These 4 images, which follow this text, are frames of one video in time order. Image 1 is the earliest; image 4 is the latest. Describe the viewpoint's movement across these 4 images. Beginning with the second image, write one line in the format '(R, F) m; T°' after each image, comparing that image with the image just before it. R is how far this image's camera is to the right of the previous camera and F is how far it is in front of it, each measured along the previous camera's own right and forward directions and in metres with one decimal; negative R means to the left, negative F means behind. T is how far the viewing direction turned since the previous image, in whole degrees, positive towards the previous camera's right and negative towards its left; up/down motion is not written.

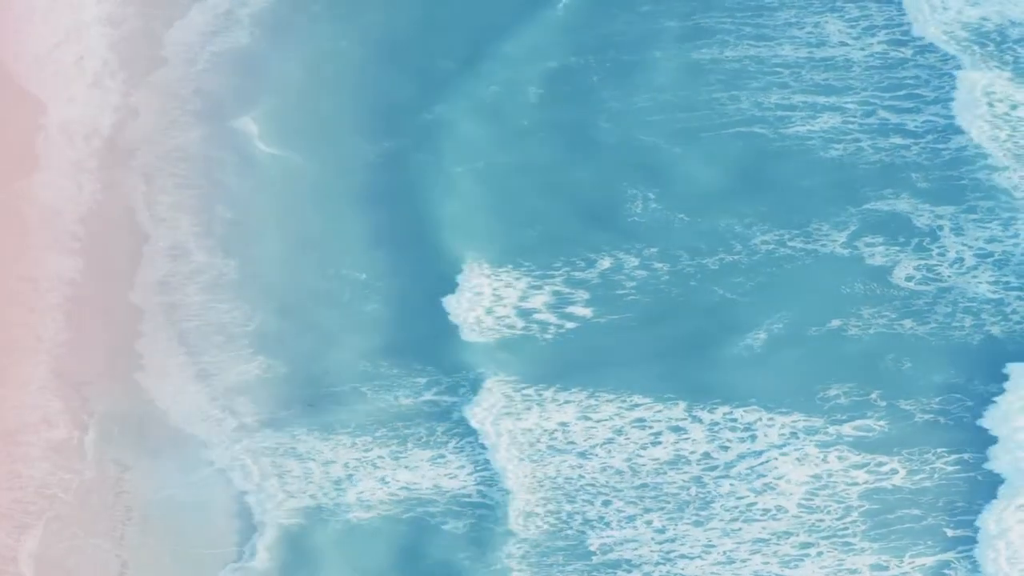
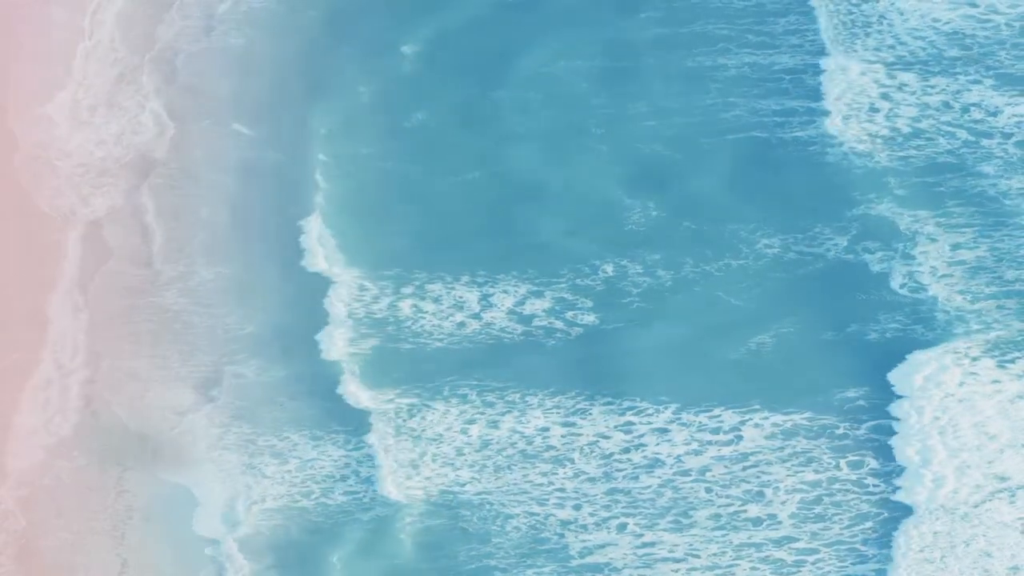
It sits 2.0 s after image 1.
(+2.0, -0.4) m; -2°
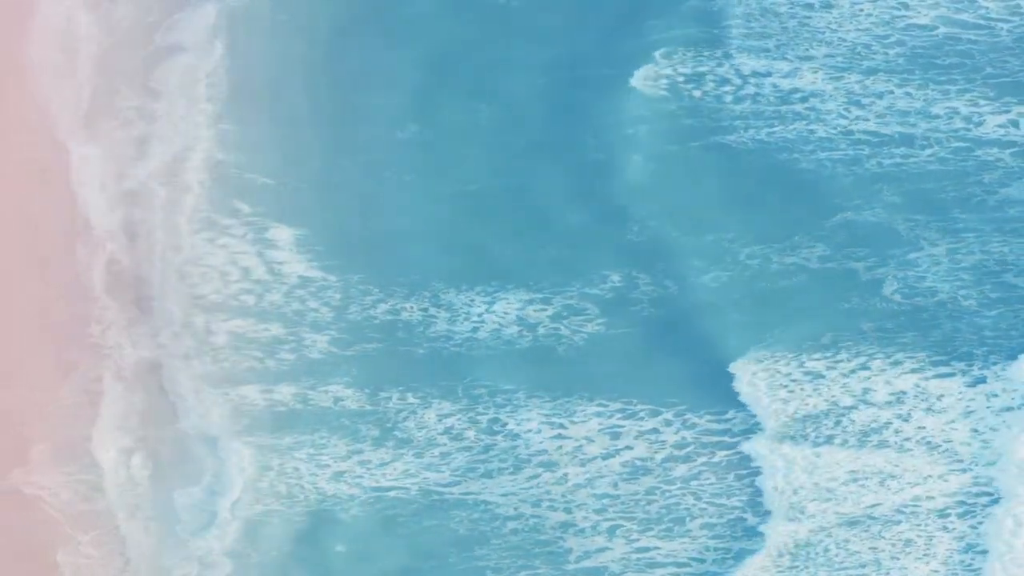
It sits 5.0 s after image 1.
(+0.4, -0.2) m; -1°
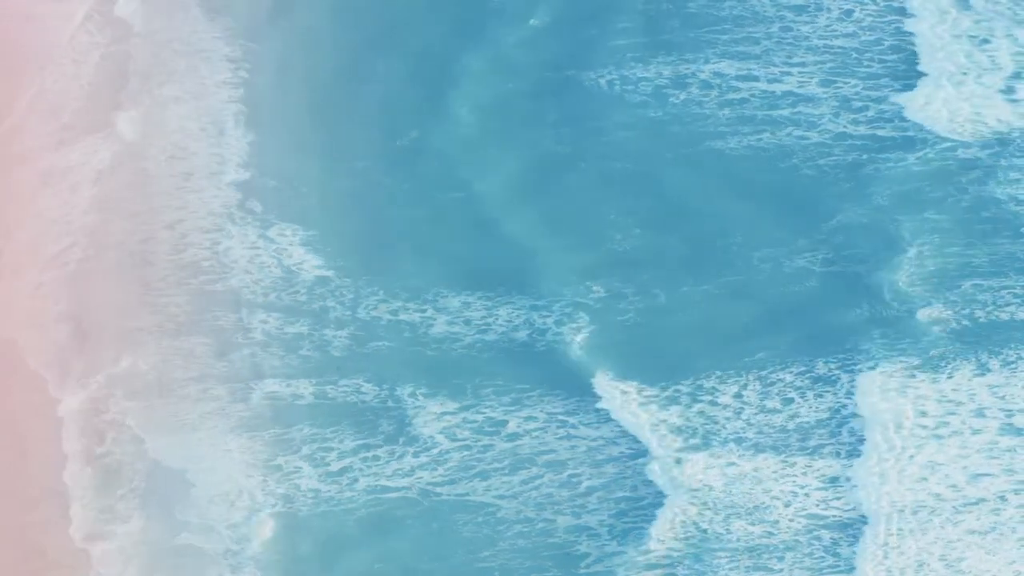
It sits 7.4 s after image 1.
(-1.1, -0.1) m; +1°
